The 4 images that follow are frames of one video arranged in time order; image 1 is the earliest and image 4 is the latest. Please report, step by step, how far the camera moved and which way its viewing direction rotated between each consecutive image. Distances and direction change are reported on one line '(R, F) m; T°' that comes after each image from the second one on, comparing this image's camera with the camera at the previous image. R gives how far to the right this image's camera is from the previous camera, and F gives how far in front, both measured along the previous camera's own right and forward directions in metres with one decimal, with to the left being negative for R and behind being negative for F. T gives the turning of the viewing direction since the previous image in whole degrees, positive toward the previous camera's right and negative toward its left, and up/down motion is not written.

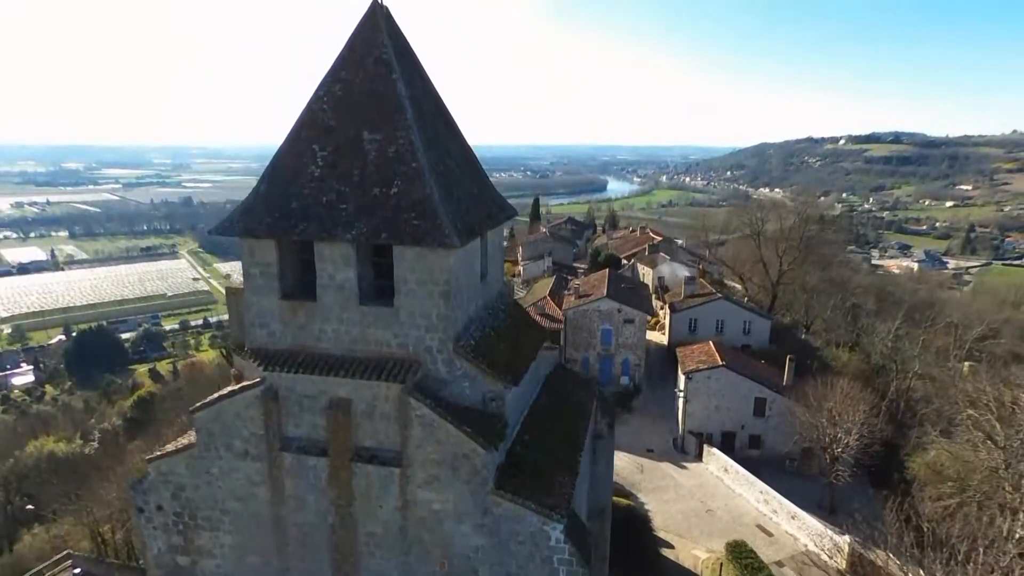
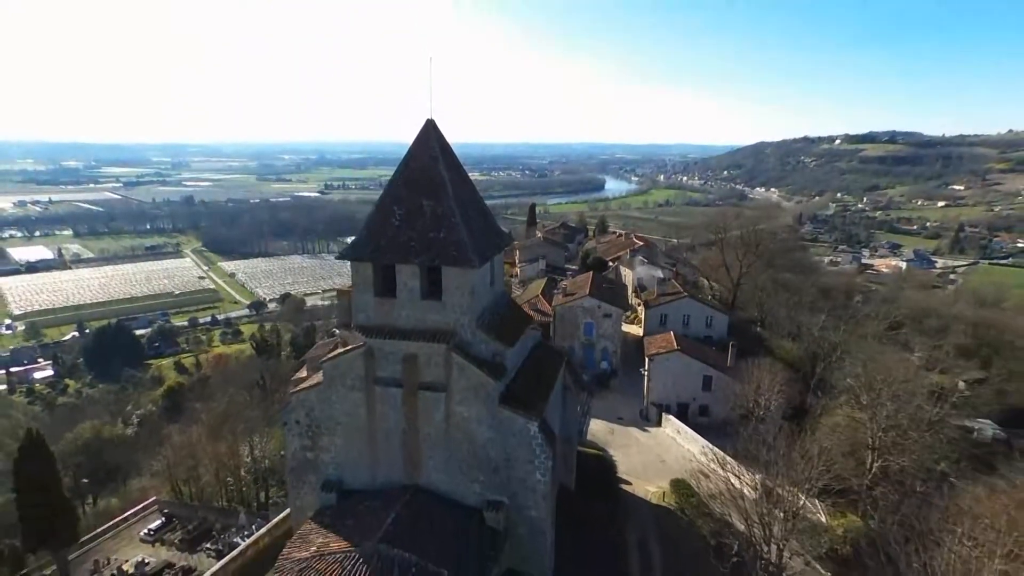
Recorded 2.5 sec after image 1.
(0.0, -4.8) m; 0°
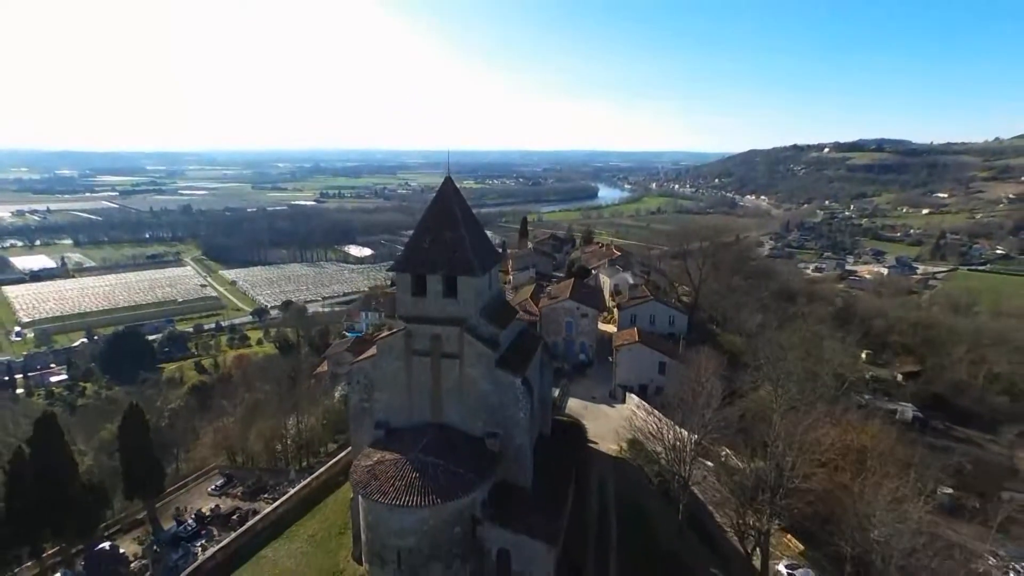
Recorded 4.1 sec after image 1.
(+0.1, -5.7) m; +1°
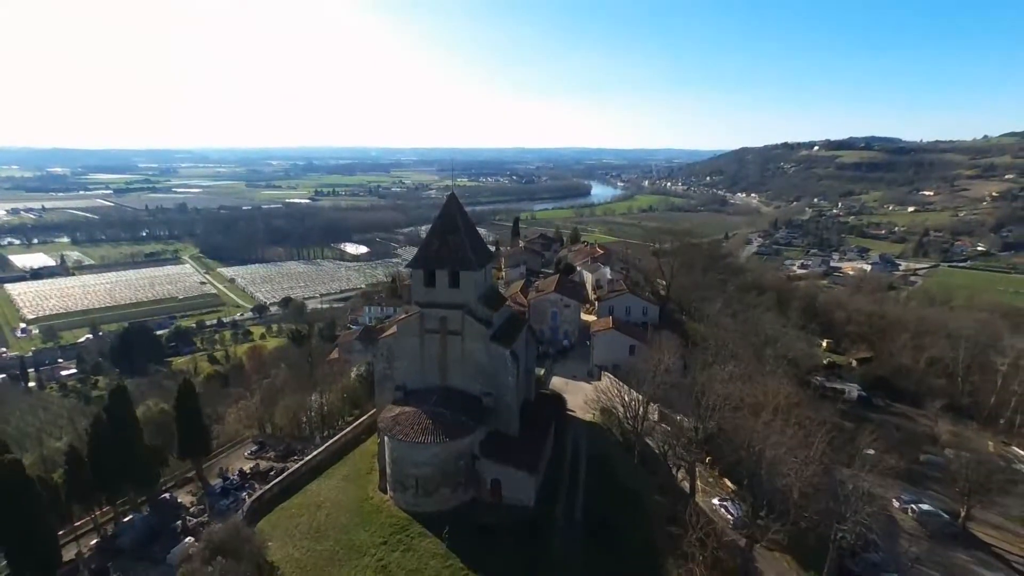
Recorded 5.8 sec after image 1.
(+0.1, -4.9) m; +1°
